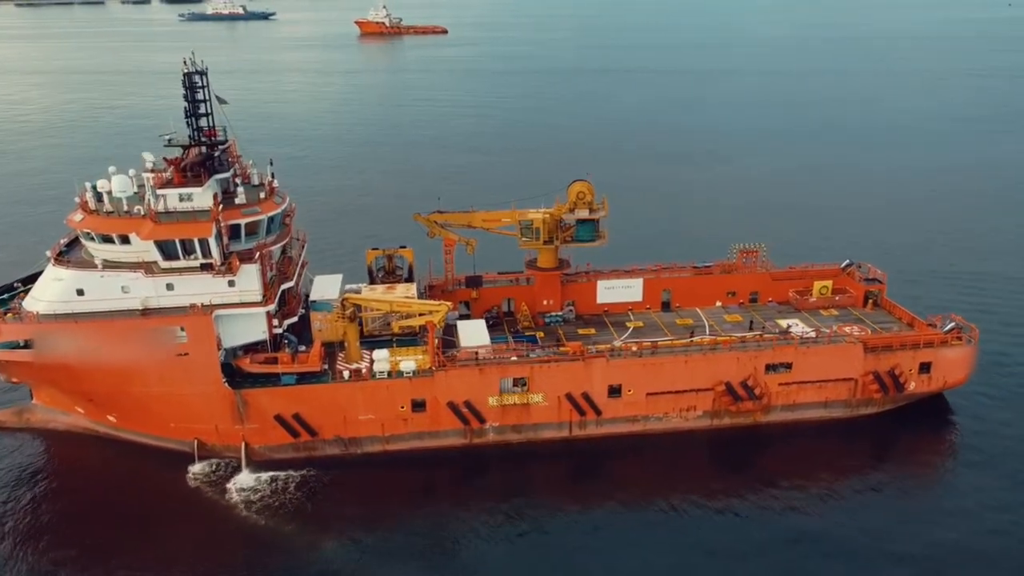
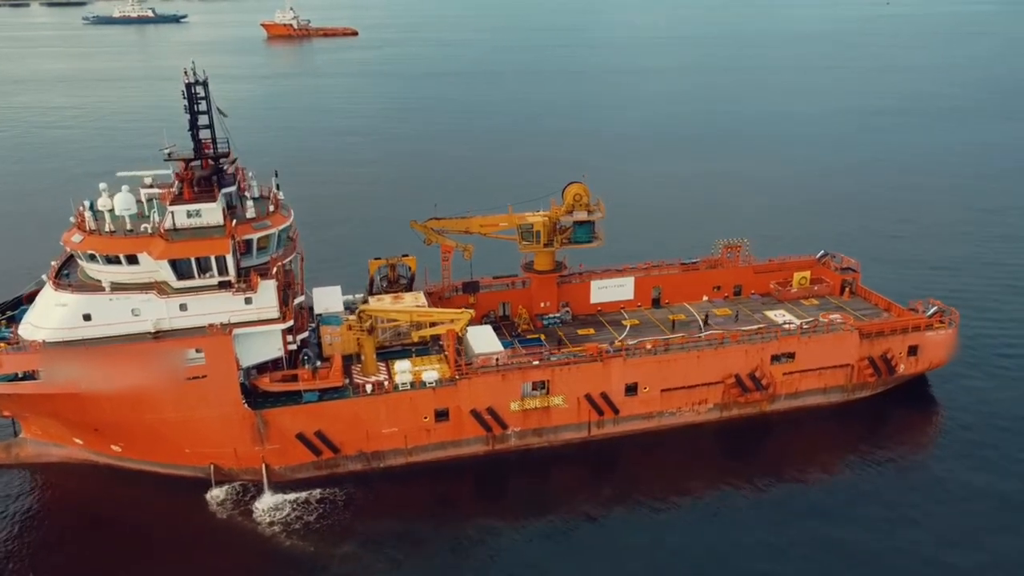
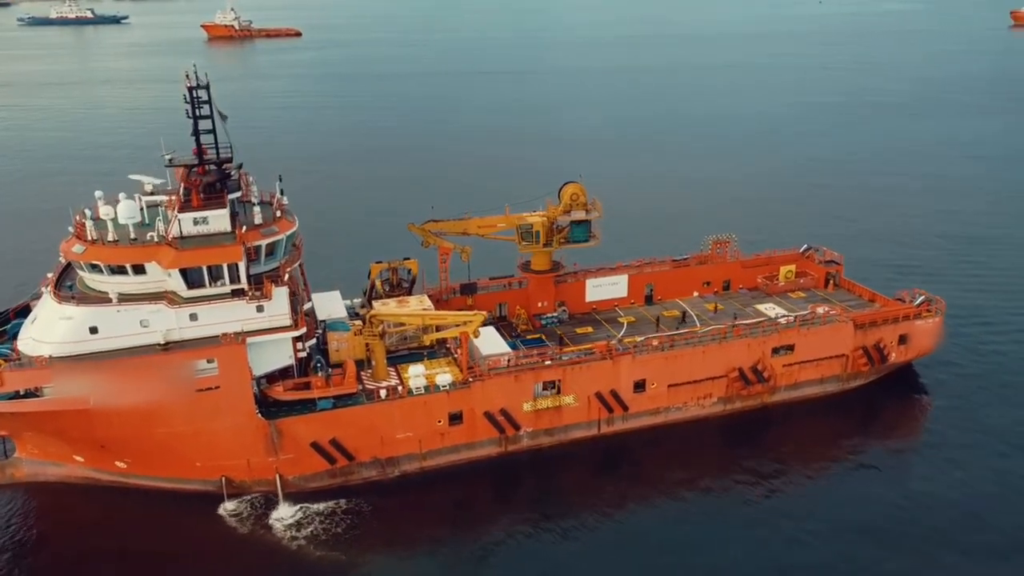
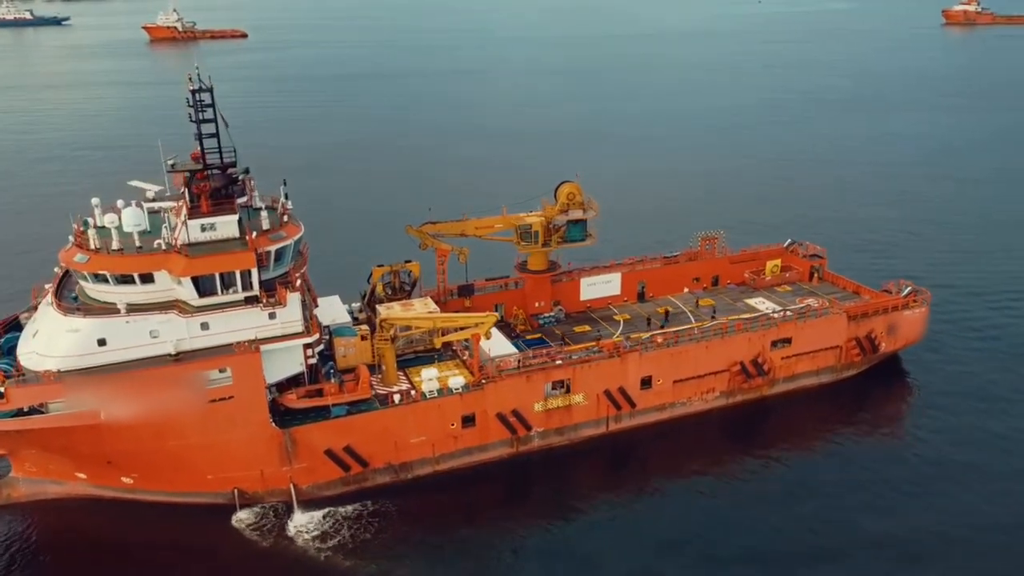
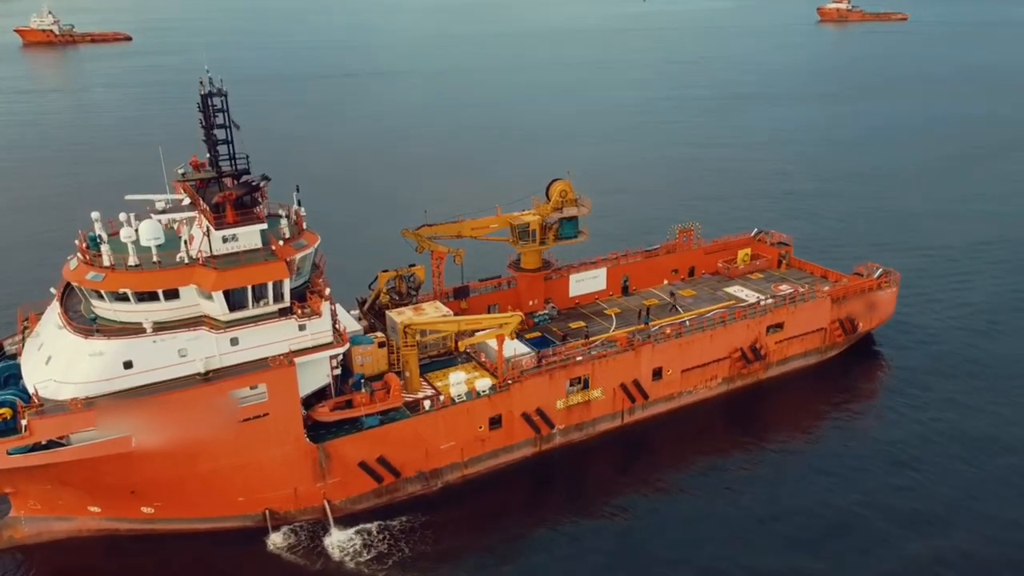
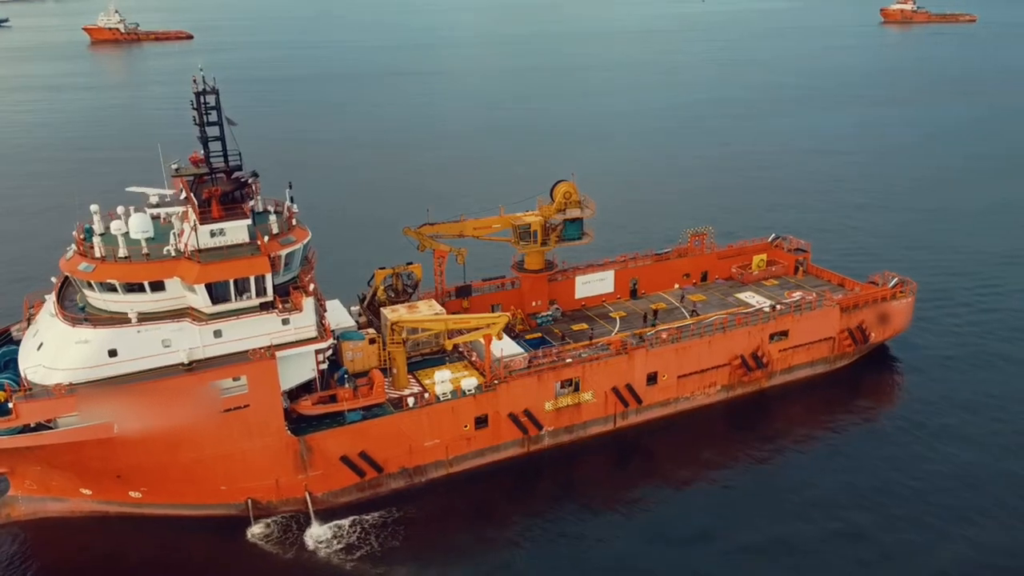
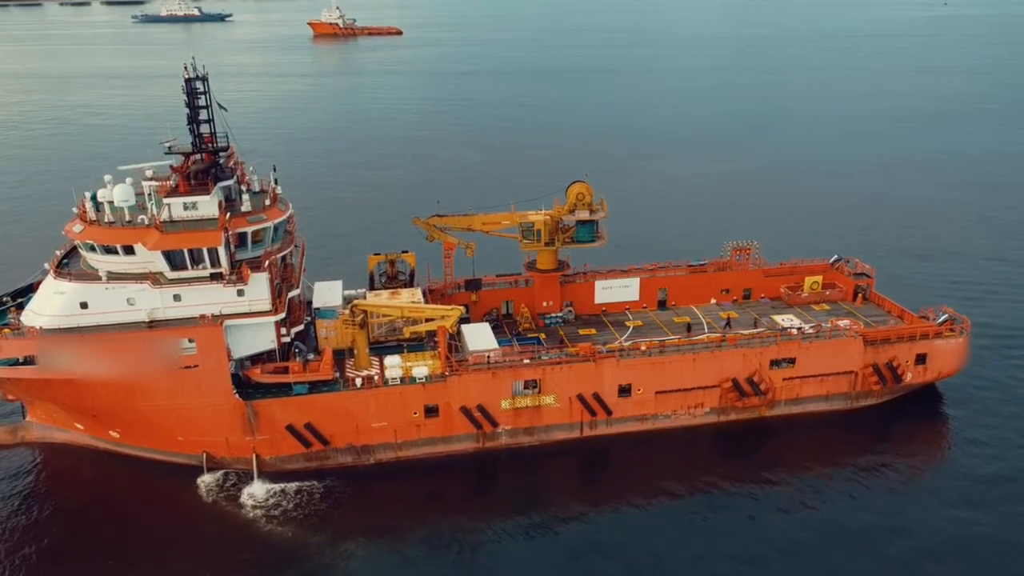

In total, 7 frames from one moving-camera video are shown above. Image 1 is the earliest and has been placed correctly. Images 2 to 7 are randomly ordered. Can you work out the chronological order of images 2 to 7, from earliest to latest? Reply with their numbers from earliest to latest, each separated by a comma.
7, 2, 3, 4, 6, 5
